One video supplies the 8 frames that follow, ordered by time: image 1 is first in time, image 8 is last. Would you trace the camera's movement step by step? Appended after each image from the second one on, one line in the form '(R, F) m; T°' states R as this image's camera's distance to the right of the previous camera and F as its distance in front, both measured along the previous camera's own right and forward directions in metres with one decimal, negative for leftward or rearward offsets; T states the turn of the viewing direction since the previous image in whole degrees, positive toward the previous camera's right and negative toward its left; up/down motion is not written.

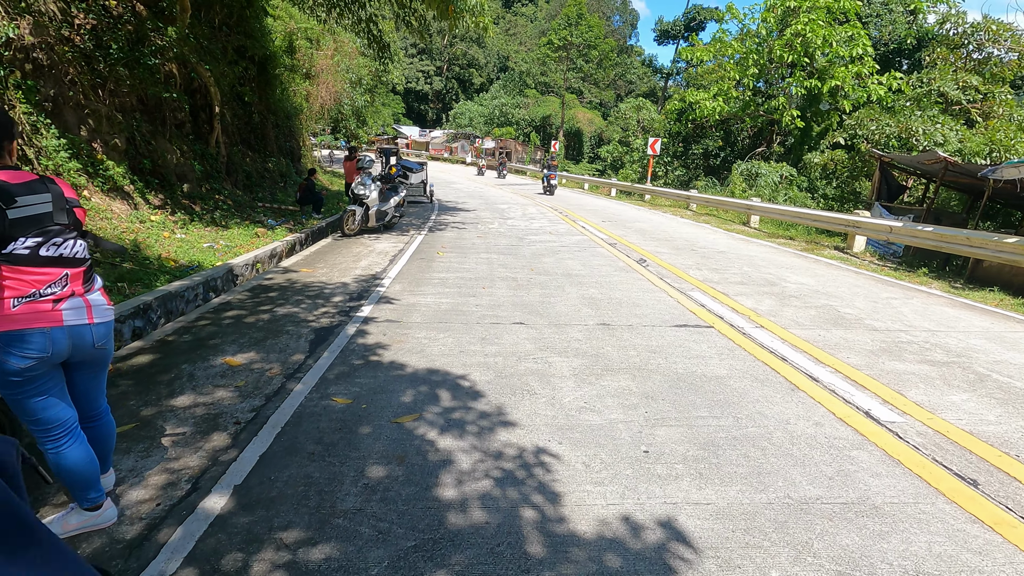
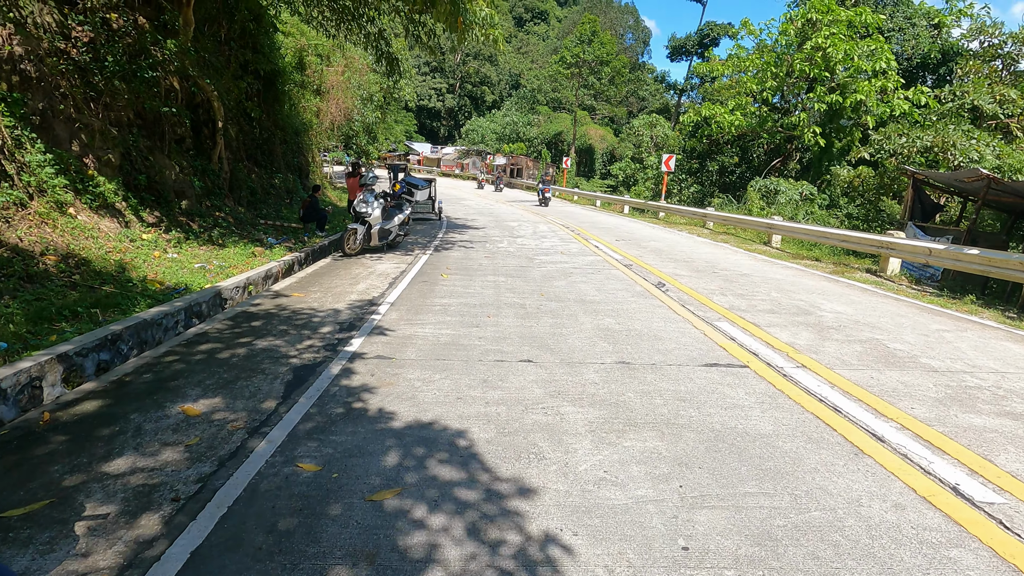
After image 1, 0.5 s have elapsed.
(0.0, +0.6) m; -1°
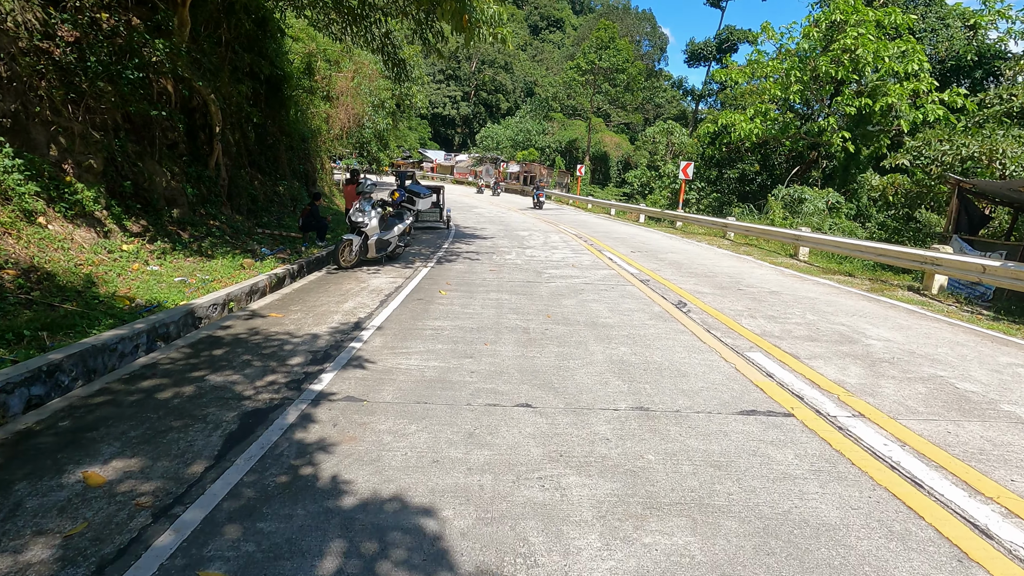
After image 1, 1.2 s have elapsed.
(+0.1, +0.8) m; -1°
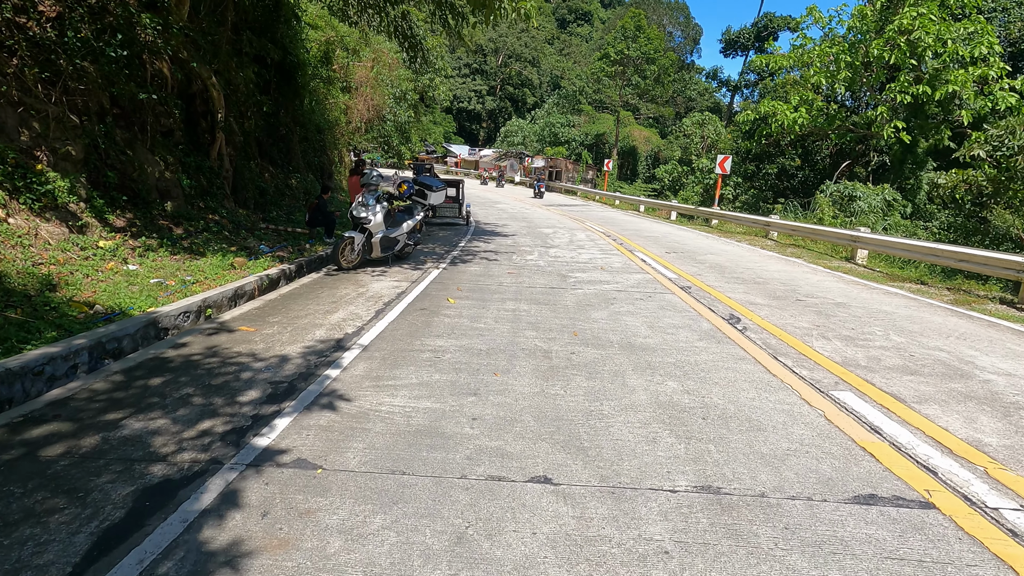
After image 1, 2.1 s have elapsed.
(0.0, +1.2) m; -3°
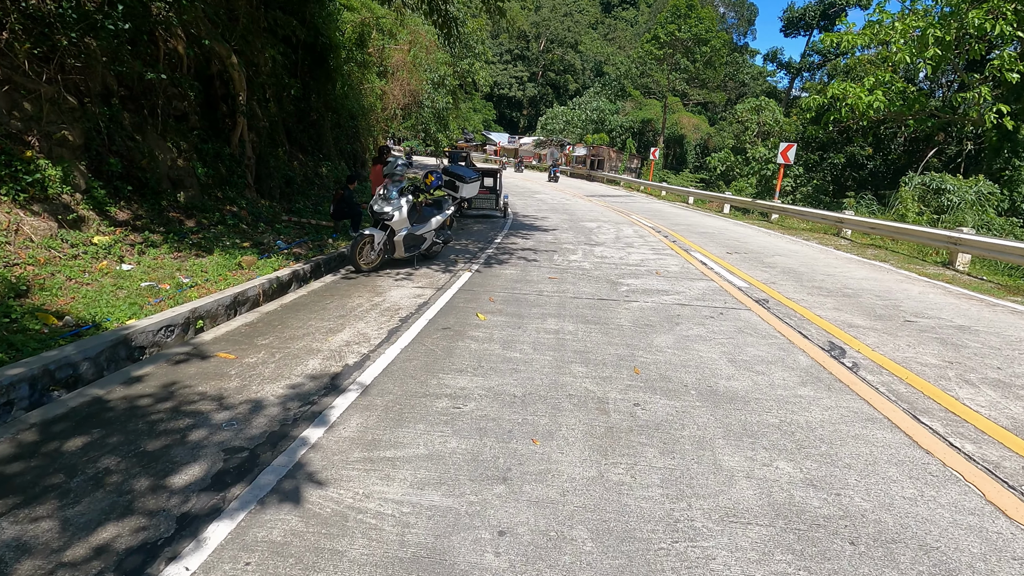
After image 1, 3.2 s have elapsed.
(-0.1, +1.2) m; -4°
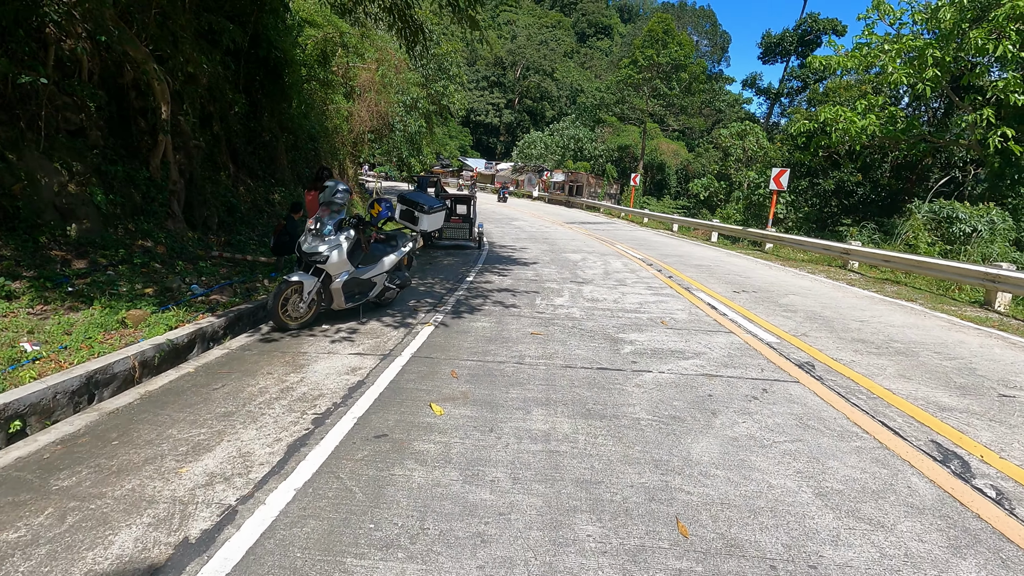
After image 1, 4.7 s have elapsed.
(+0.1, +1.7) m; +2°
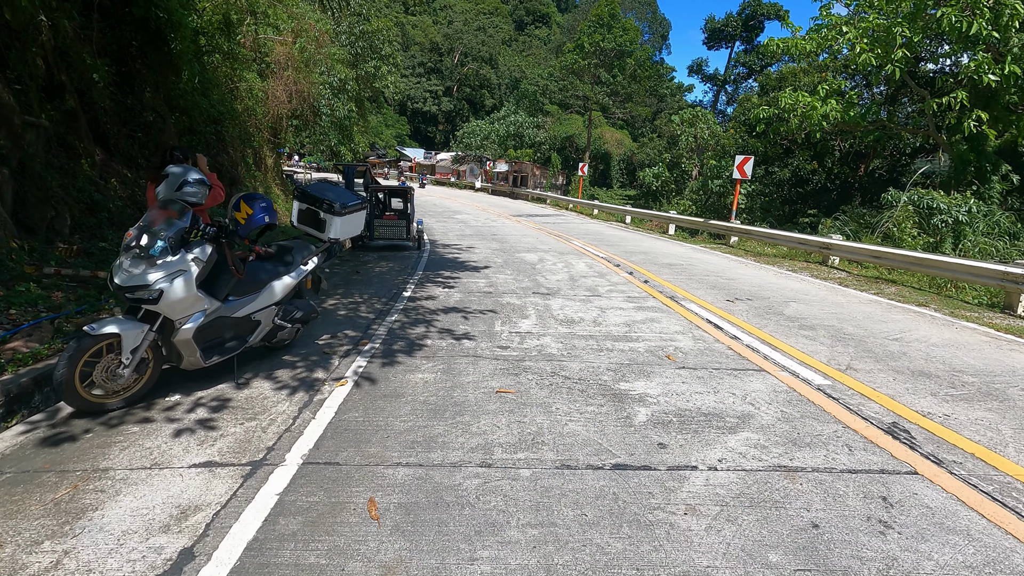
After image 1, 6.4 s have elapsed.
(-0.1, +2.1) m; +6°
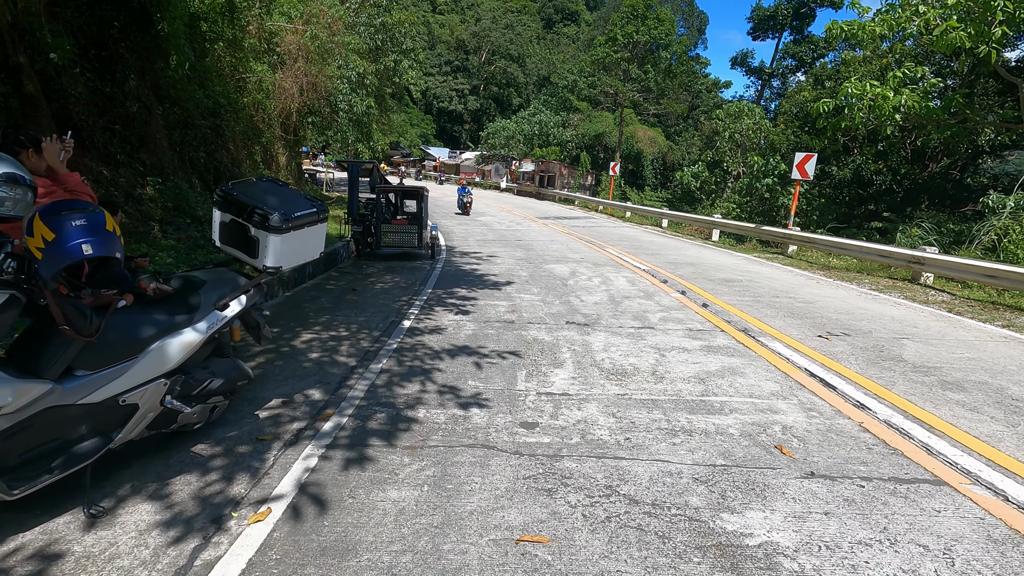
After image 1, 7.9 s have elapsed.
(-0.1, +1.8) m; -3°
